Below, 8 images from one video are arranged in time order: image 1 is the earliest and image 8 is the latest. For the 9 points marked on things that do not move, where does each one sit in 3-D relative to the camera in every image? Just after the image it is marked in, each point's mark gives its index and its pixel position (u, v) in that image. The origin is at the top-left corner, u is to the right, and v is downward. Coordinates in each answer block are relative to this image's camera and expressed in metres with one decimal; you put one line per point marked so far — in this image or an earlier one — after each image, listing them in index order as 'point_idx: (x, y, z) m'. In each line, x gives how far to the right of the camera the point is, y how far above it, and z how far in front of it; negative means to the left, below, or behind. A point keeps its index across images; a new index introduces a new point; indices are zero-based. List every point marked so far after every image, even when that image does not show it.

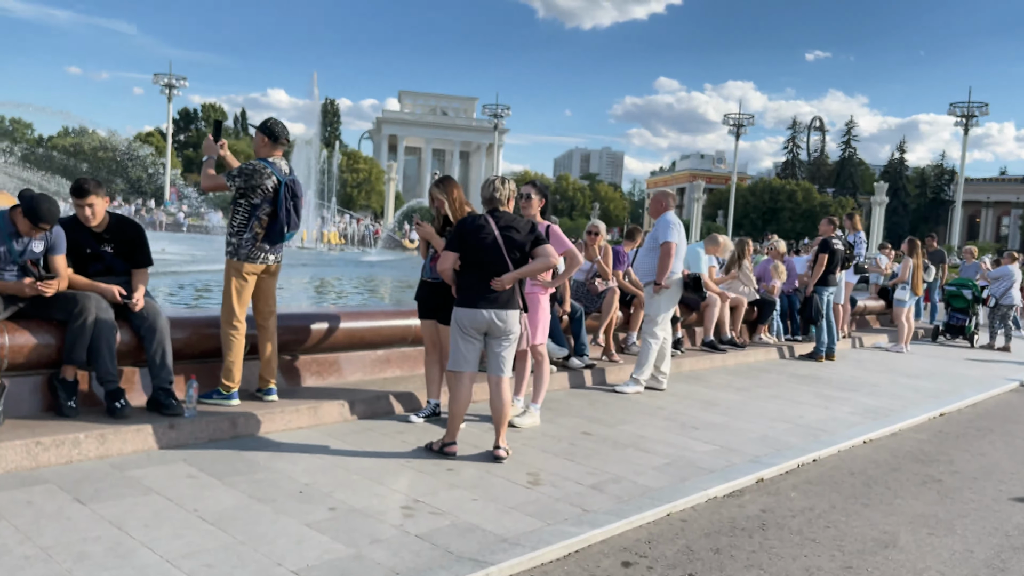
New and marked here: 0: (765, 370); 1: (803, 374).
0: (+2.9, -0.9, +9.2) m
1: (+3.3, -1.0, +9.2) m
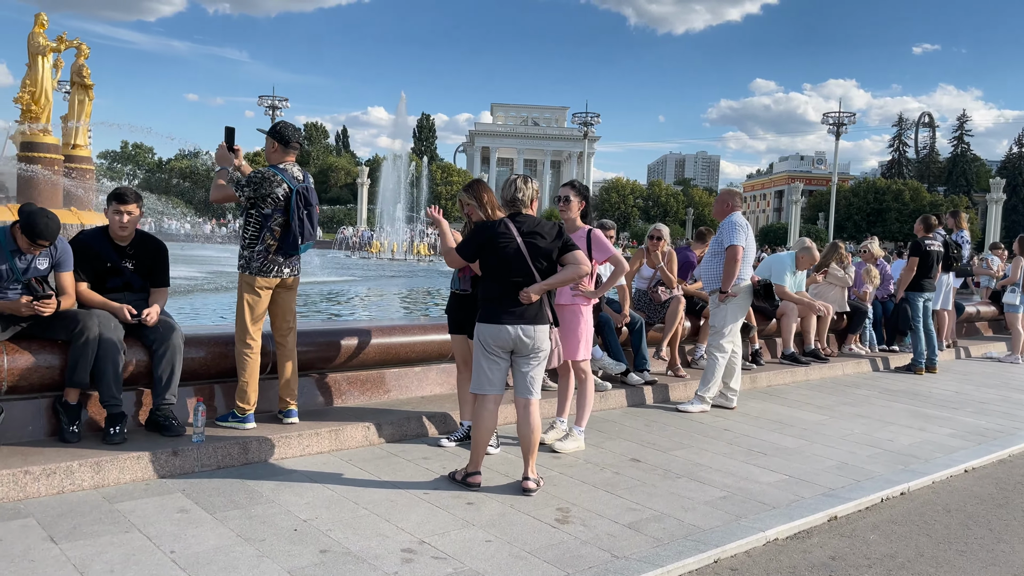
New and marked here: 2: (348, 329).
0: (+3.5, -1.0, +8.4) m
1: (+3.9, -1.0, +8.3) m
2: (-1.1, -0.3, +5.5) m
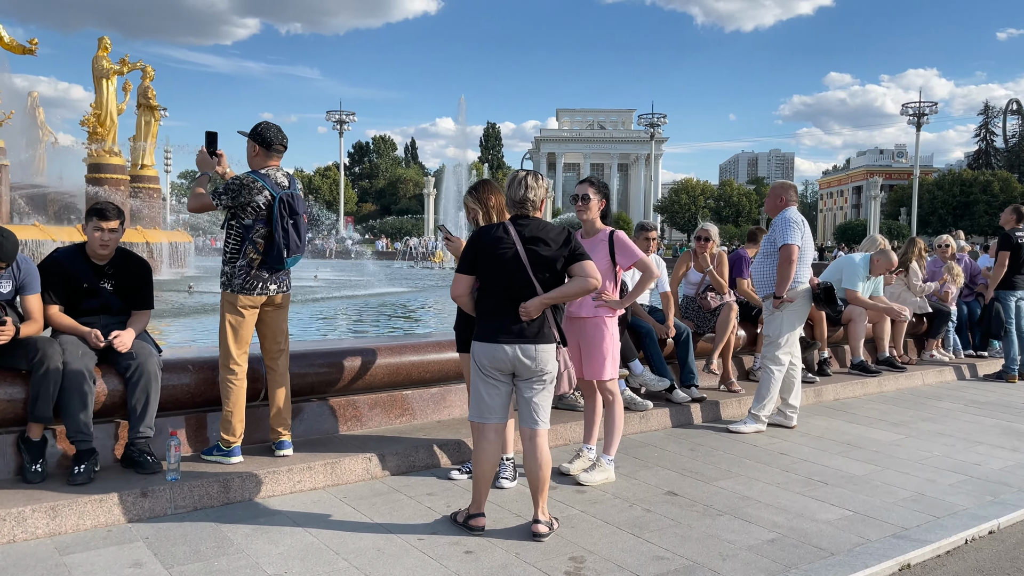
0: (+3.9, -1.0, +7.5) m
1: (+4.3, -1.0, +7.4) m
2: (-1.0, -0.4, +5.1) m
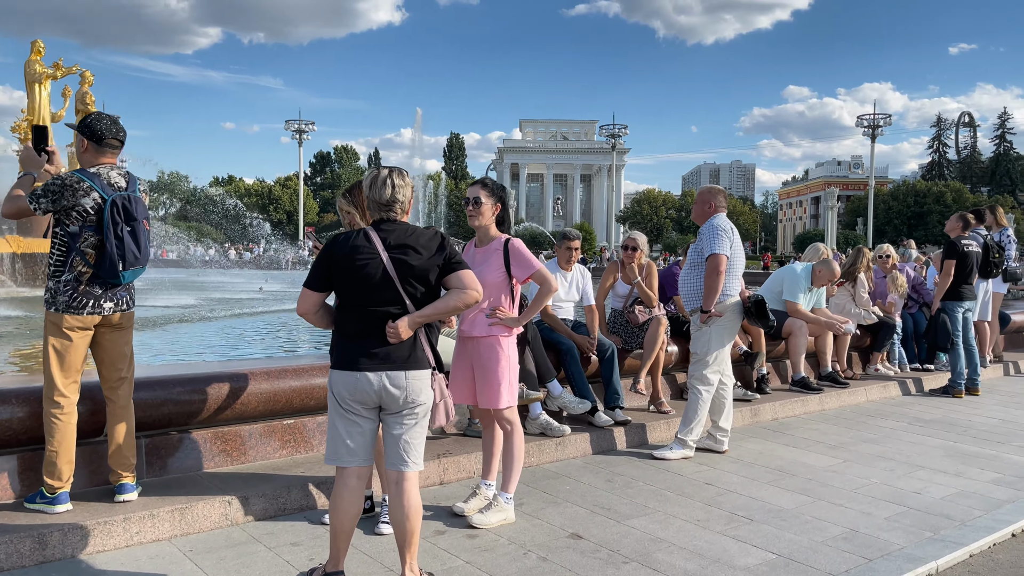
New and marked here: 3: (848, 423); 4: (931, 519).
0: (+3.2, -1.1, +7.1) m
1: (+3.6, -1.1, +7.0) m
2: (-1.6, -0.5, +4.5) m
3: (+2.8, -1.1, +6.7) m
4: (+2.3, -1.2, +4.4) m
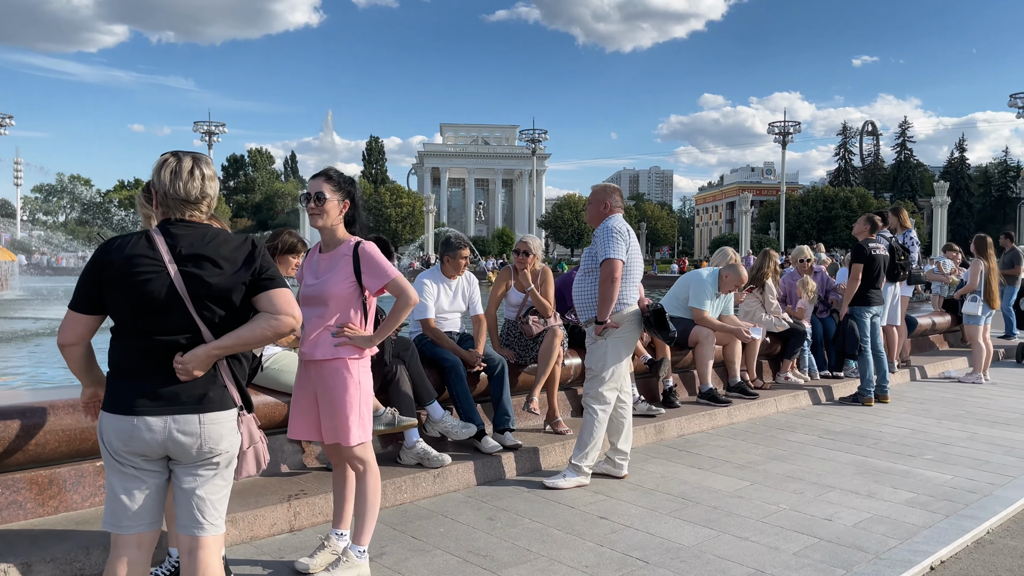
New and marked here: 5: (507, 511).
0: (+2.3, -1.1, +6.7) m
1: (+2.7, -1.2, +6.7) m
2: (-2.2, -0.5, +3.7) m
3: (+1.9, -1.2, +6.3) m
4: (+1.6, -1.3, +4.0) m
5: (0.0, -1.2, +4.4) m
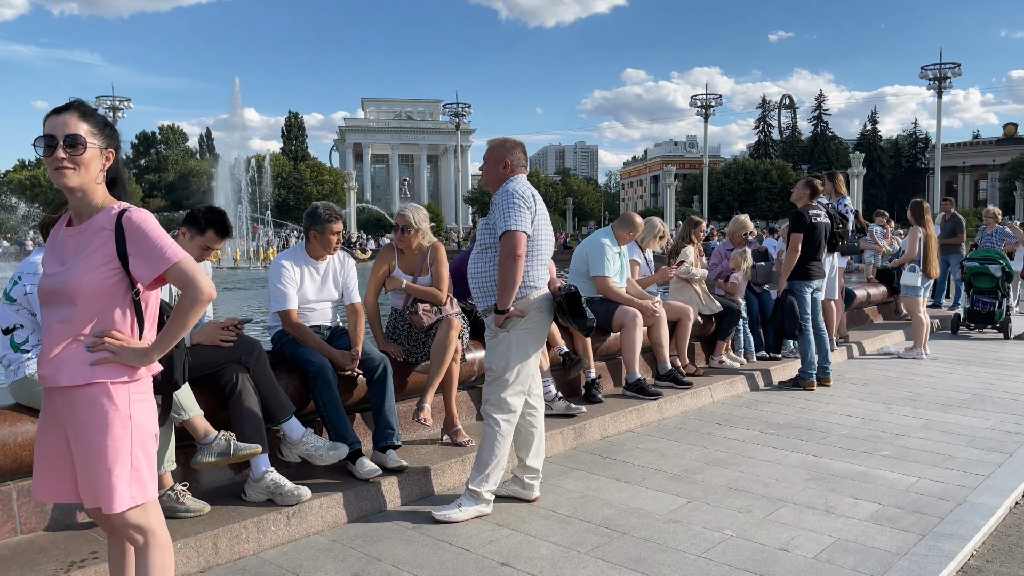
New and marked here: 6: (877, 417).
0: (+1.5, -1.0, +5.9) m
1: (+2.0, -1.0, +5.9) m
2: (-2.7, -0.5, +2.4) m
3: (+1.2, -1.0, +5.4) m
4: (+1.1, -1.2, +3.1) m
5: (-0.5, -1.1, +3.4) m
6: (+2.7, -0.9, +6.0) m
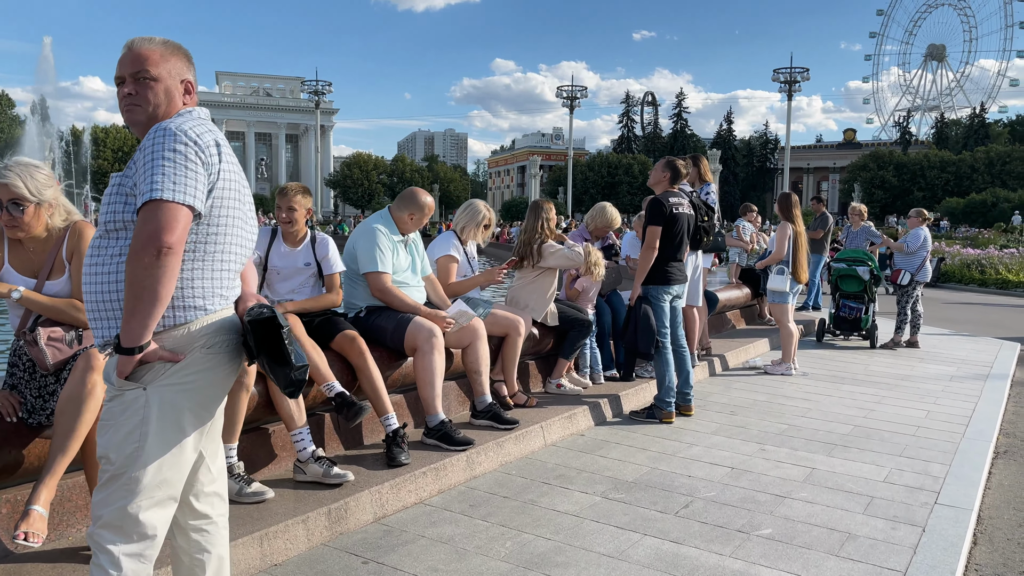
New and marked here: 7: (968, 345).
0: (+0.2, -1.0, +4.4) m
1: (+0.7, -1.0, +4.4) m
2: (-3.4, -0.6, +0.3) m
3: (0.0, -1.0, +3.8) m
4: (+0.3, -1.3, +1.5) m
5: (-1.4, -1.2, +1.5) m
6: (+1.4, -1.0, +4.7) m
7: (+5.3, -0.7, +9.5) m
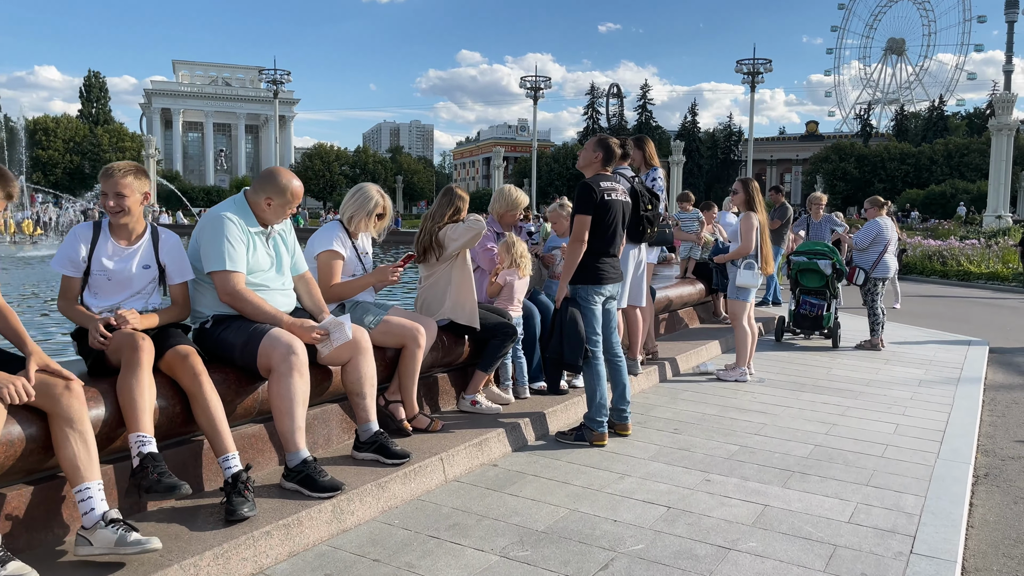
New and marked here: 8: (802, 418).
0: (-0.3, -1.0, +3.5) m
1: (+0.2, -1.0, +3.6) m
2: (-3.7, -0.6, -0.7) m
3: (-0.5, -1.1, +3.0) m
4: (-0.1, -1.3, +0.7) m
5: (-1.8, -1.2, +0.6) m
6: (+0.8, -1.0, +3.8) m
7: (+4.6, -0.6, +8.8) m
8: (+2.0, -0.9, +5.6) m
